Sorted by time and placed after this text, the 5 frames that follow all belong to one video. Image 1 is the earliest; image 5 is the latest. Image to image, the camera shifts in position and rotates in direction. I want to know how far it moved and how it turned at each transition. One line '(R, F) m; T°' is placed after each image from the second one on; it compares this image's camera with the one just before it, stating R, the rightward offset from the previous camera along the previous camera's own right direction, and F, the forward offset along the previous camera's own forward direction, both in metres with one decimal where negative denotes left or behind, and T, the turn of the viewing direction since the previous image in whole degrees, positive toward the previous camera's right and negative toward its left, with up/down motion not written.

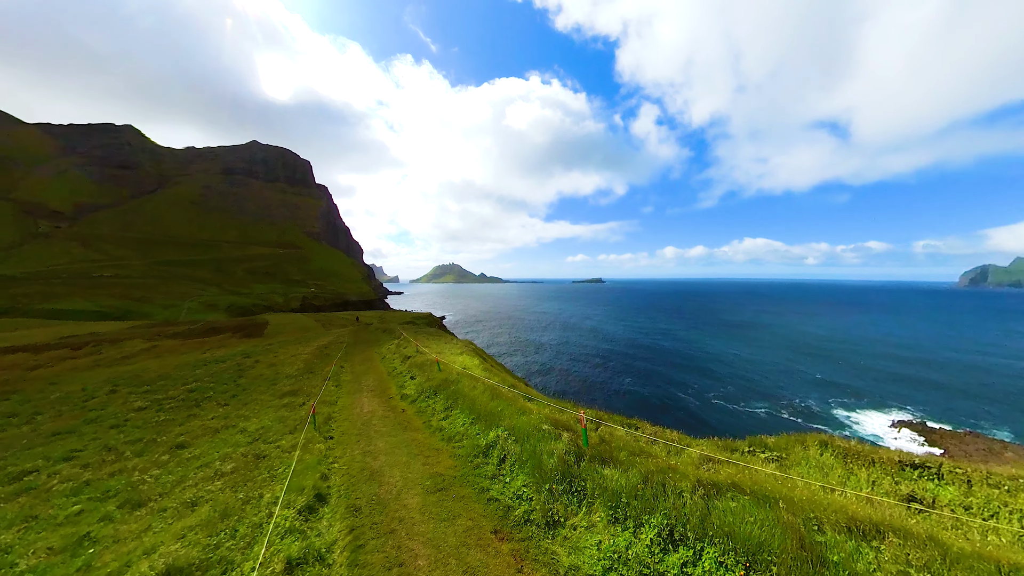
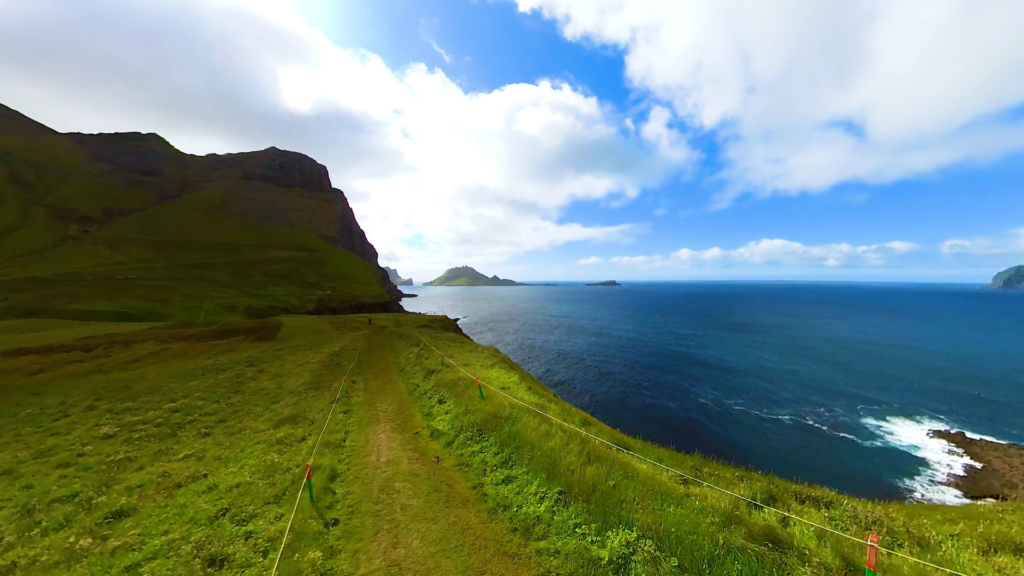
(-1.0, +2.2) m; -2°
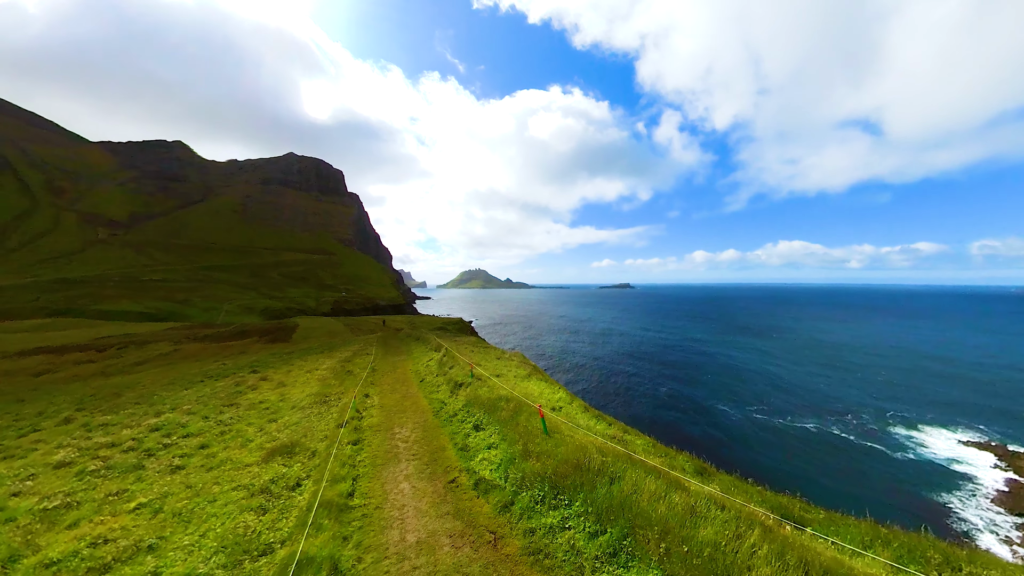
(-0.8, +1.8) m; -2°
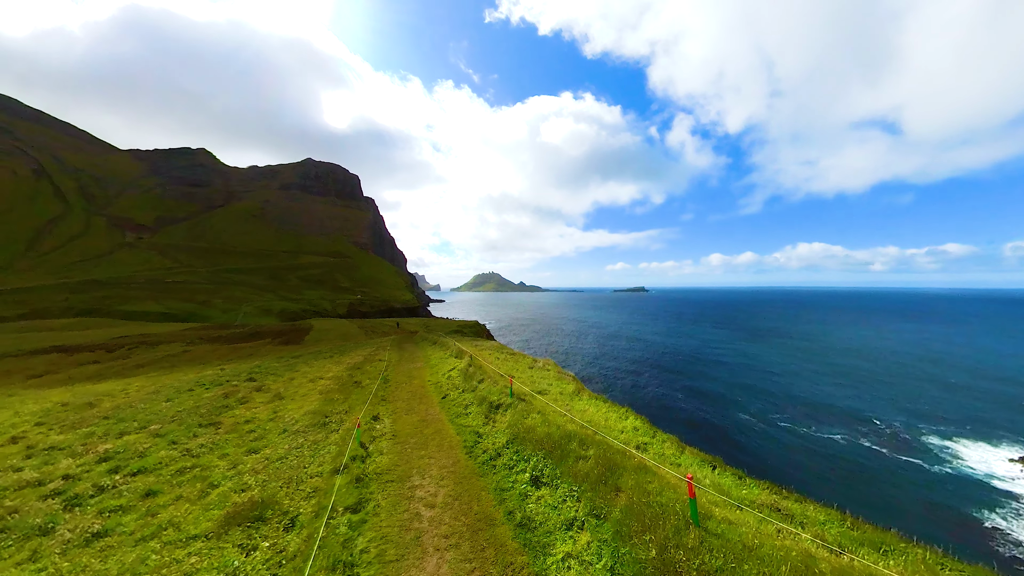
(-0.8, +2.0) m; -2°
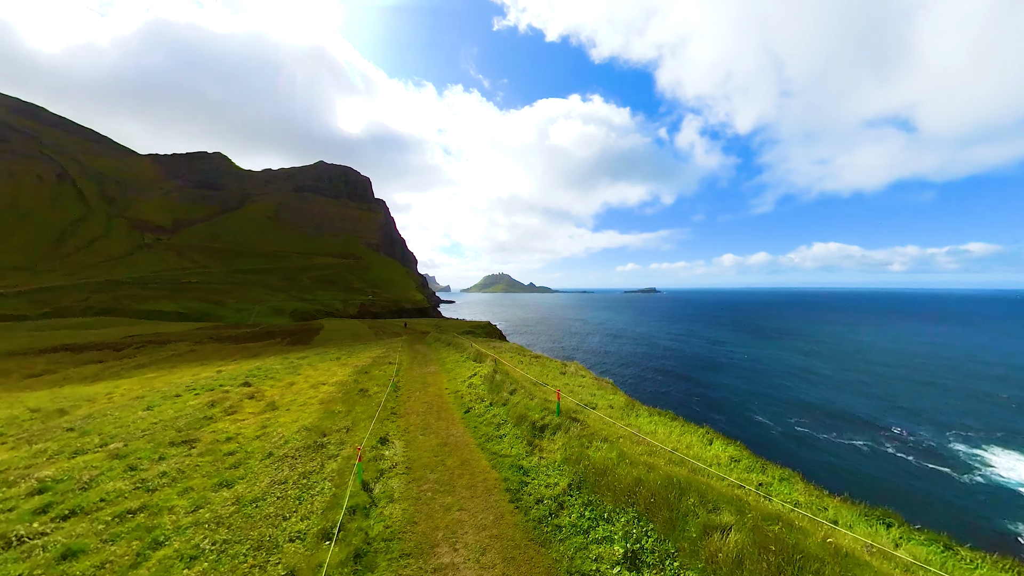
(-0.6, +1.5) m; -2°
